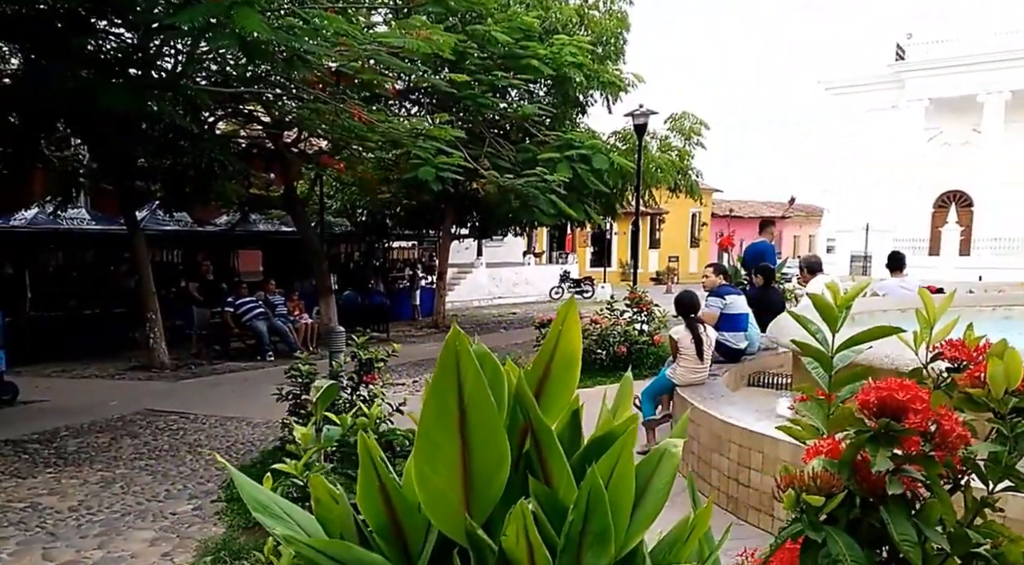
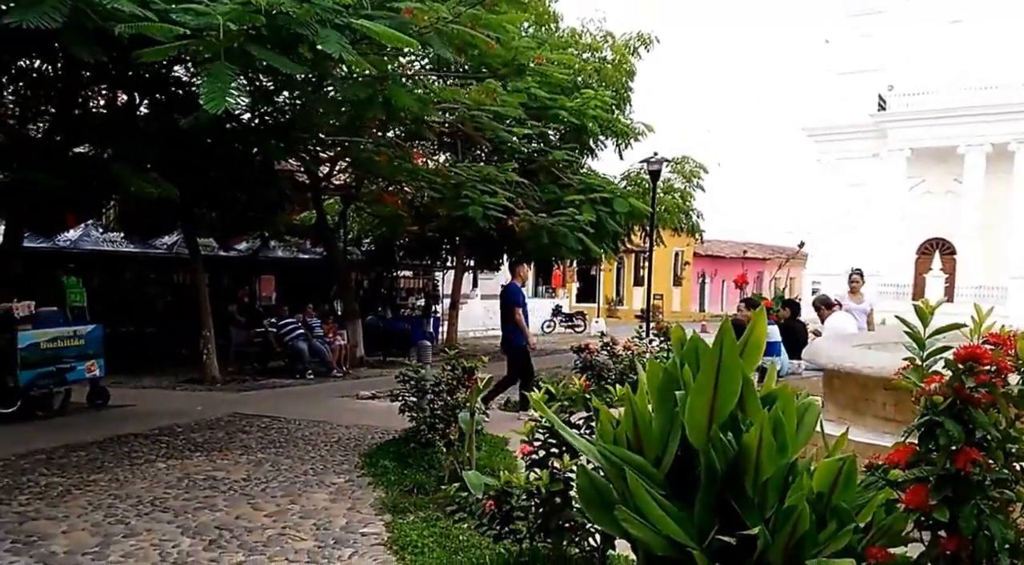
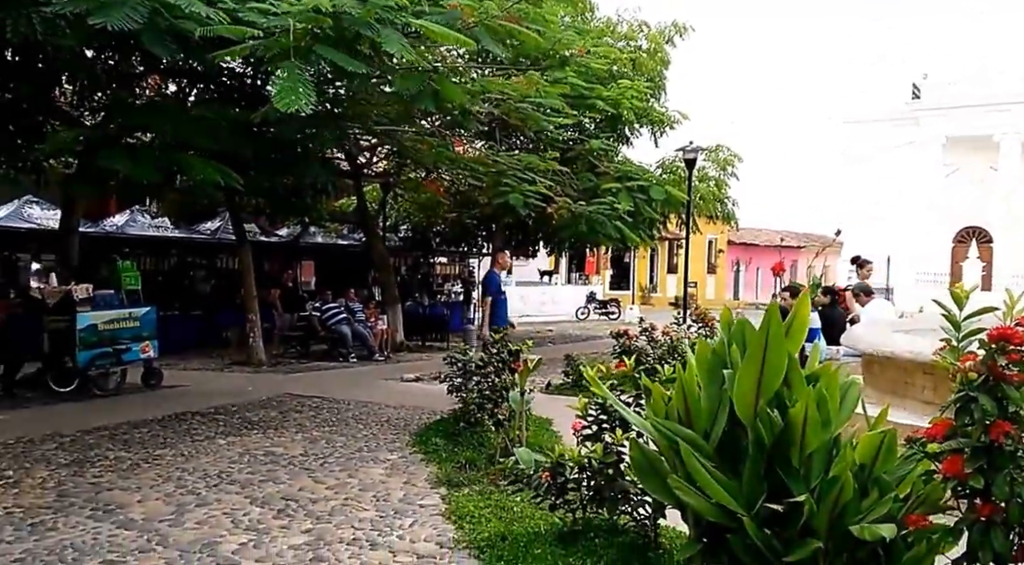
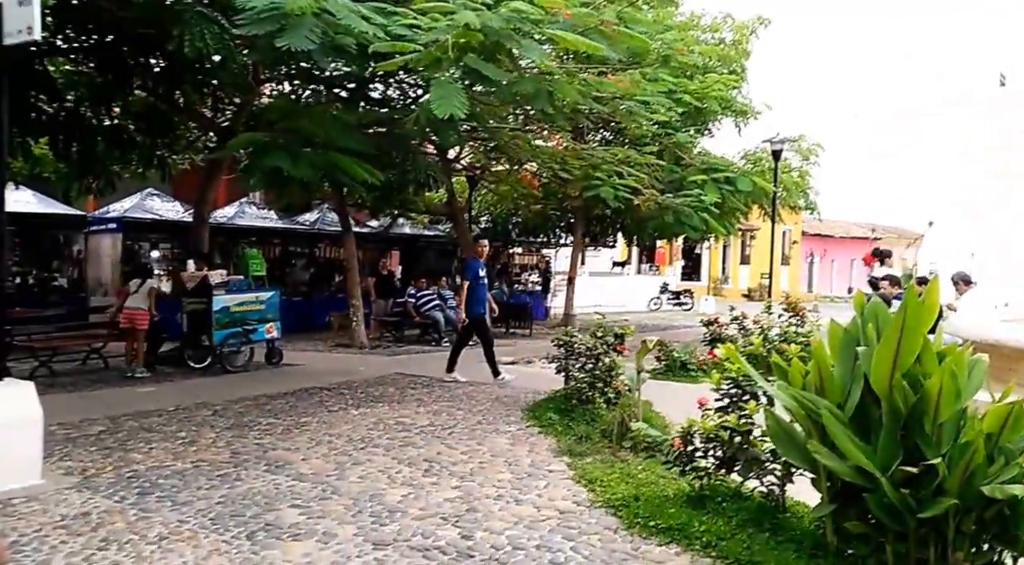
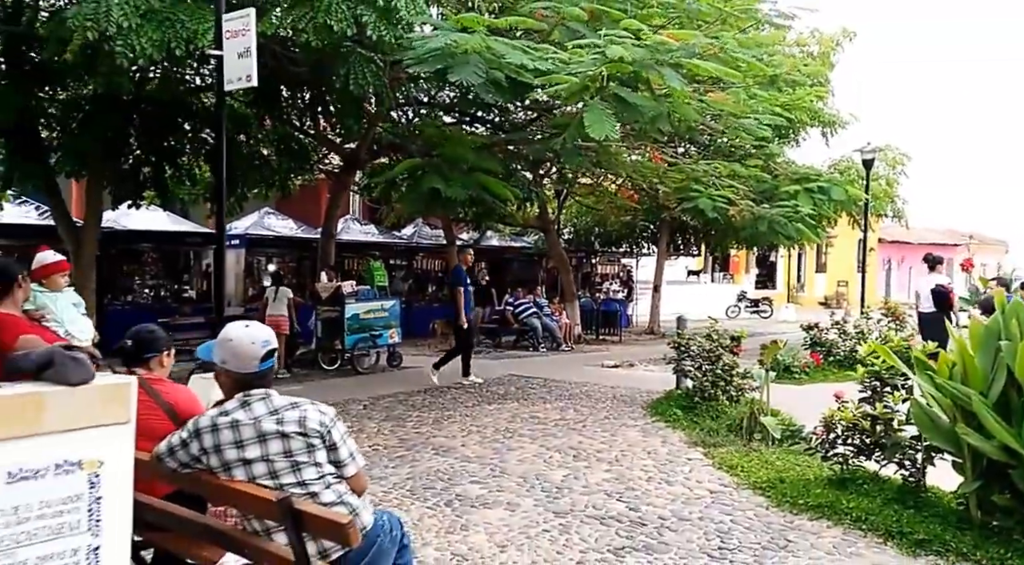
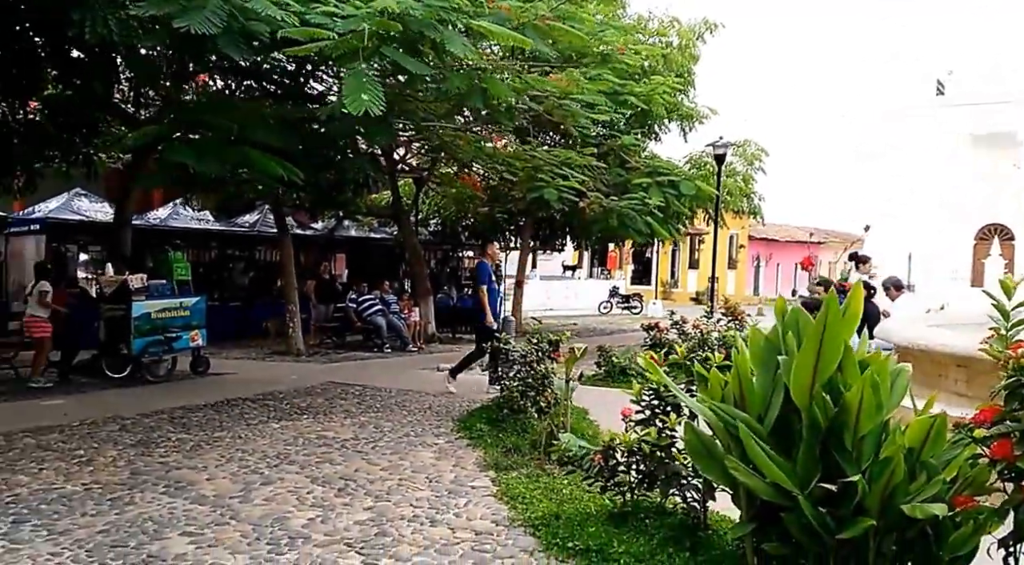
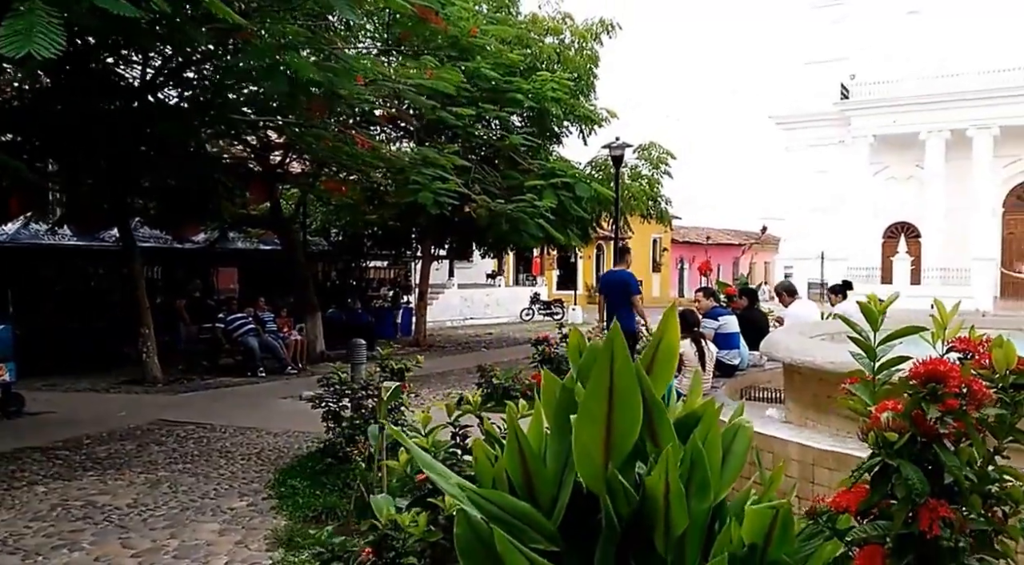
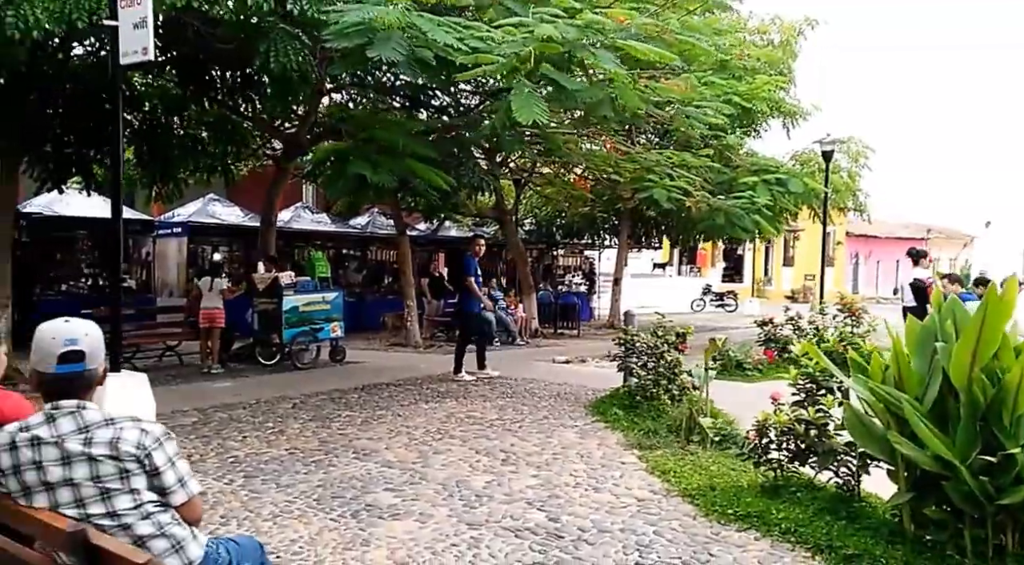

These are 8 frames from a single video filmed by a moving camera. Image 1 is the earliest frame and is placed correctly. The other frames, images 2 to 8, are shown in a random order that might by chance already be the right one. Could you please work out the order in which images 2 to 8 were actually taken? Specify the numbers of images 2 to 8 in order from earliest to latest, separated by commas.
7, 2, 3, 6, 4, 8, 5
